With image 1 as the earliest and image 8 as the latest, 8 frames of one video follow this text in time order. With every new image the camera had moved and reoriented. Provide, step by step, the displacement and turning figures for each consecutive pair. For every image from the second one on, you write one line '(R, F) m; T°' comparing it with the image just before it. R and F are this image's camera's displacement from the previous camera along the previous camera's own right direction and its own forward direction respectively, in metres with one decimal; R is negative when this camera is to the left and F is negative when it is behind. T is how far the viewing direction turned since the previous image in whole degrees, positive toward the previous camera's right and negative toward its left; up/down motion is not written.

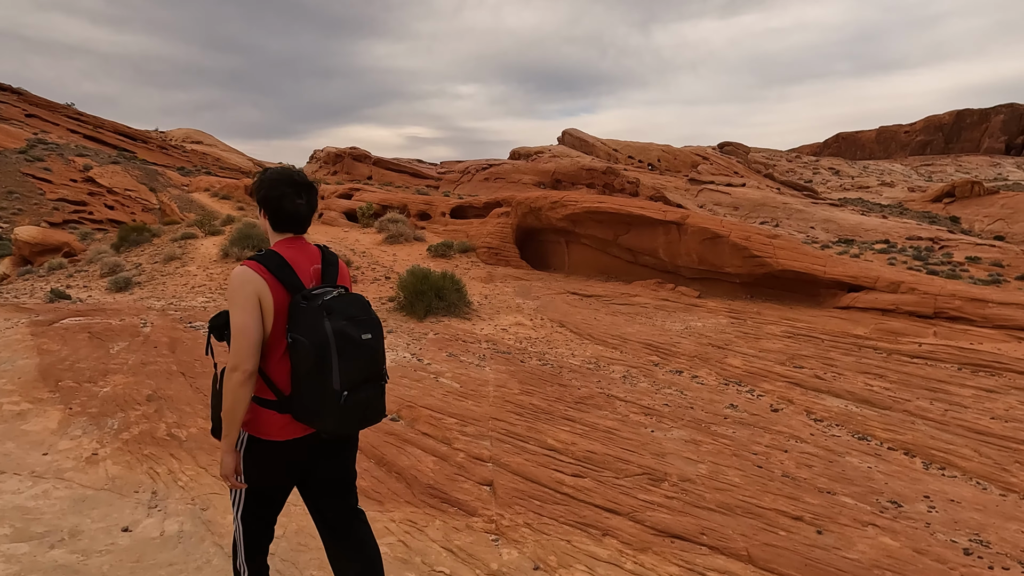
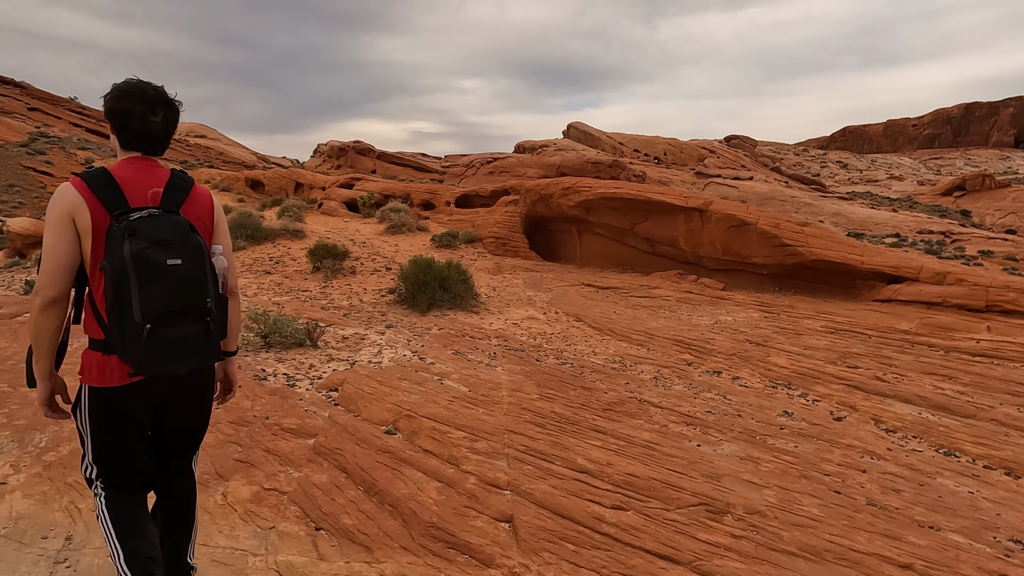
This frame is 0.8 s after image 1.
(-0.1, +0.9) m; 0°
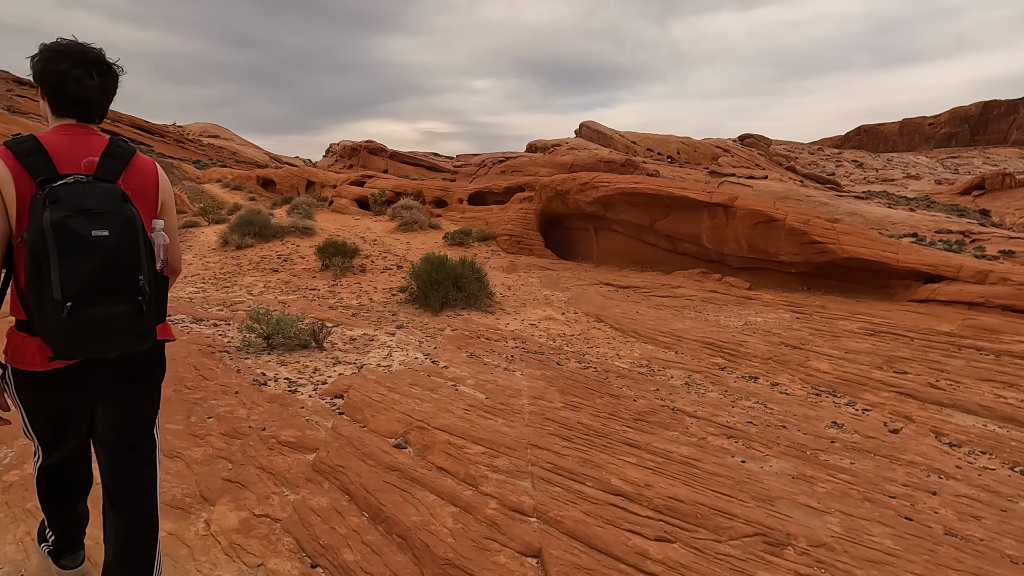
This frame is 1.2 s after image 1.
(-0.1, +0.5) m; -1°
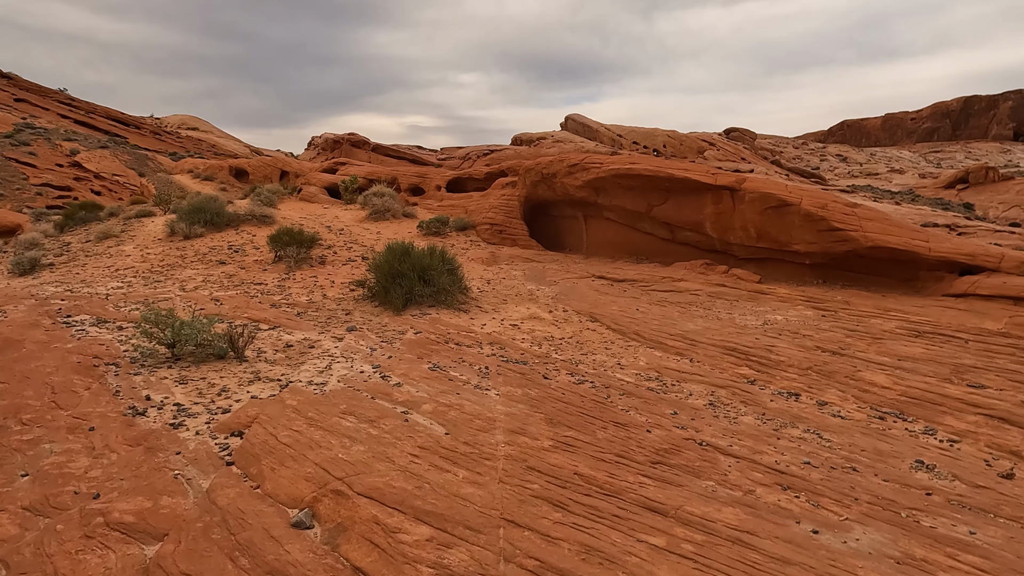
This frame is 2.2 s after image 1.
(+0.1, +1.3) m; +1°
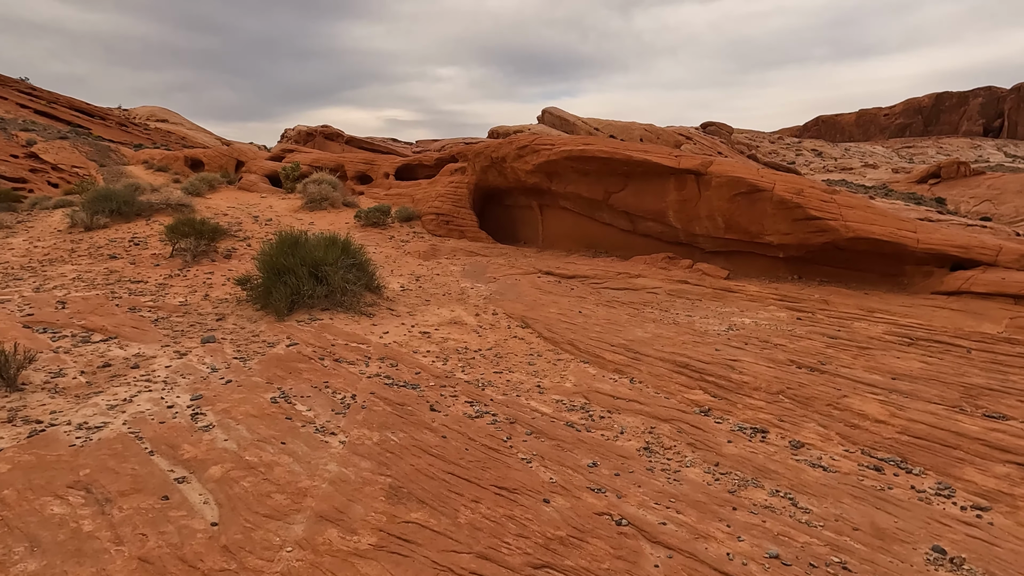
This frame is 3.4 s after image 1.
(+0.6, +1.2) m; +2°
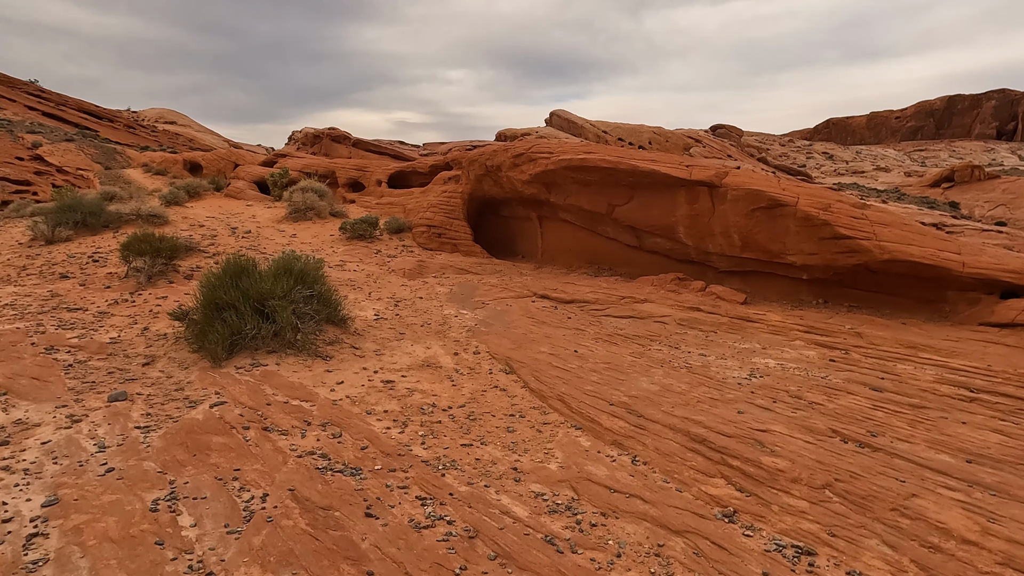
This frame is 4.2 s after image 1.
(+0.2, +0.9) m; -1°
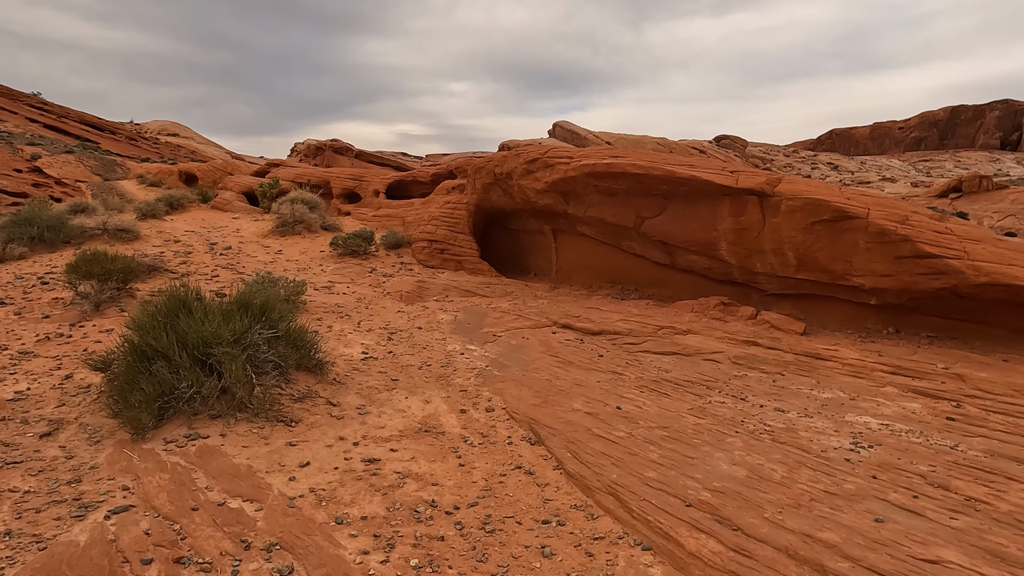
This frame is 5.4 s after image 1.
(-0.1, +1.2) m; 0°
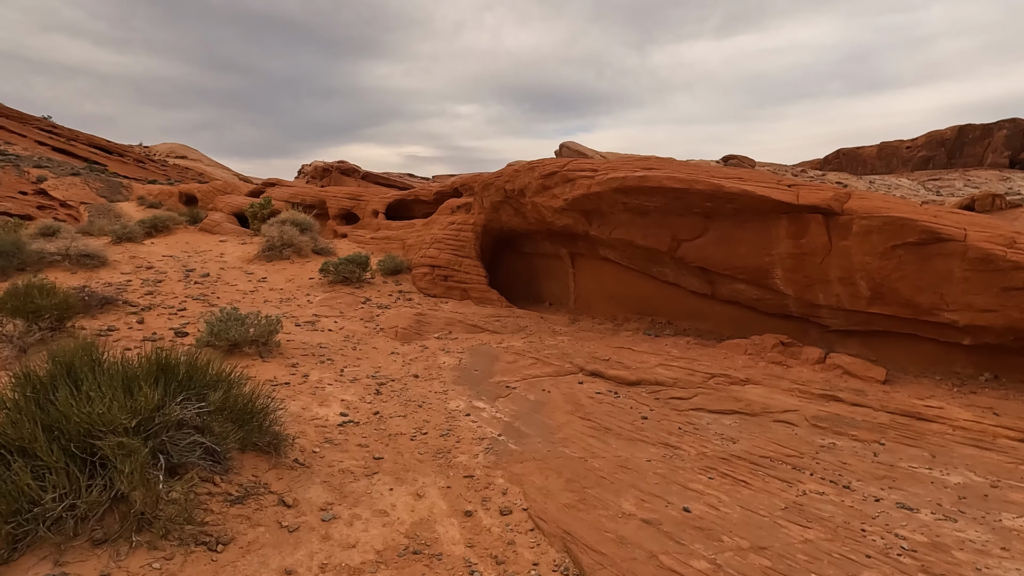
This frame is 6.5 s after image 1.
(-0.1, +1.2) m; -1°
